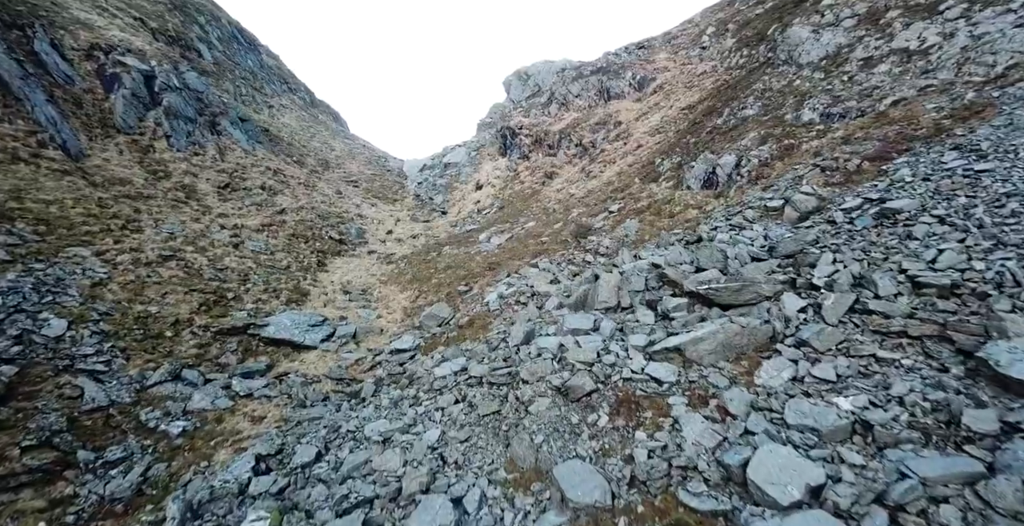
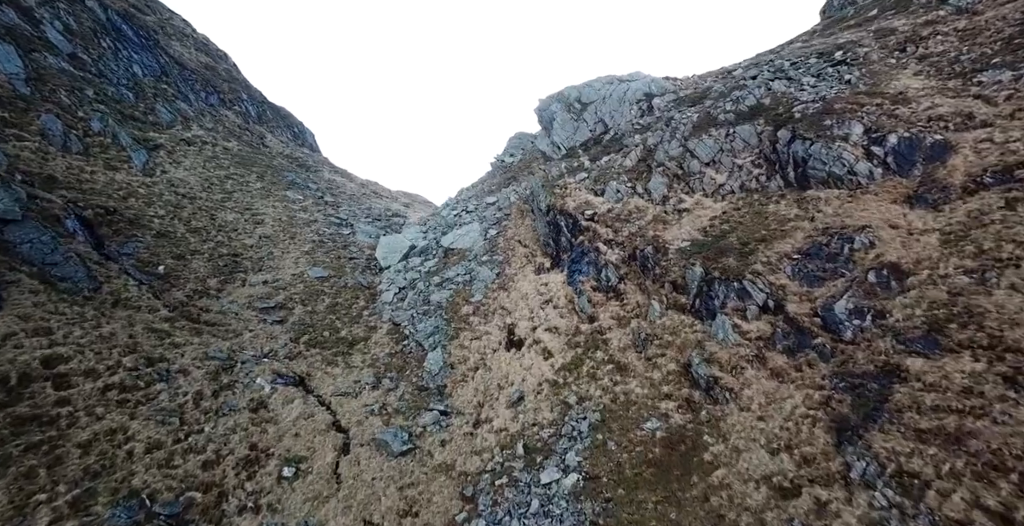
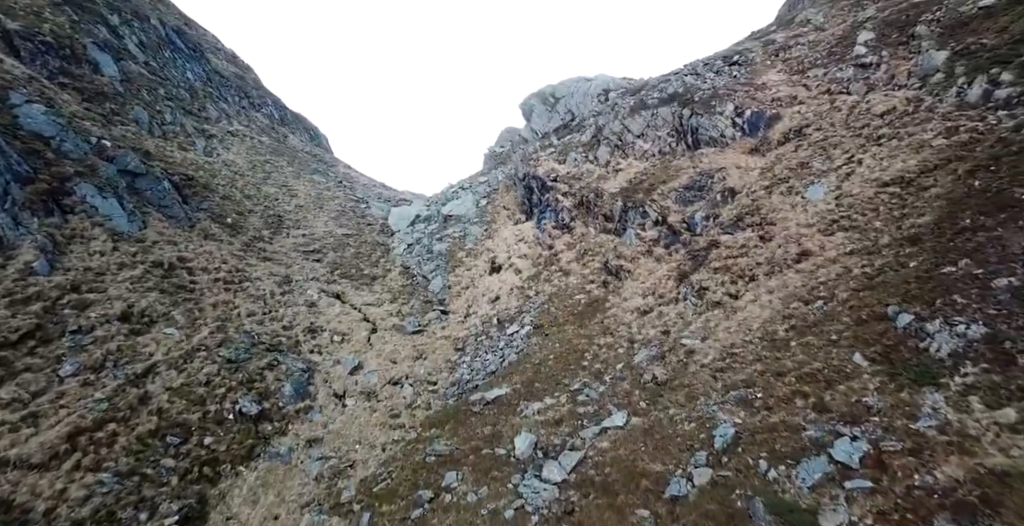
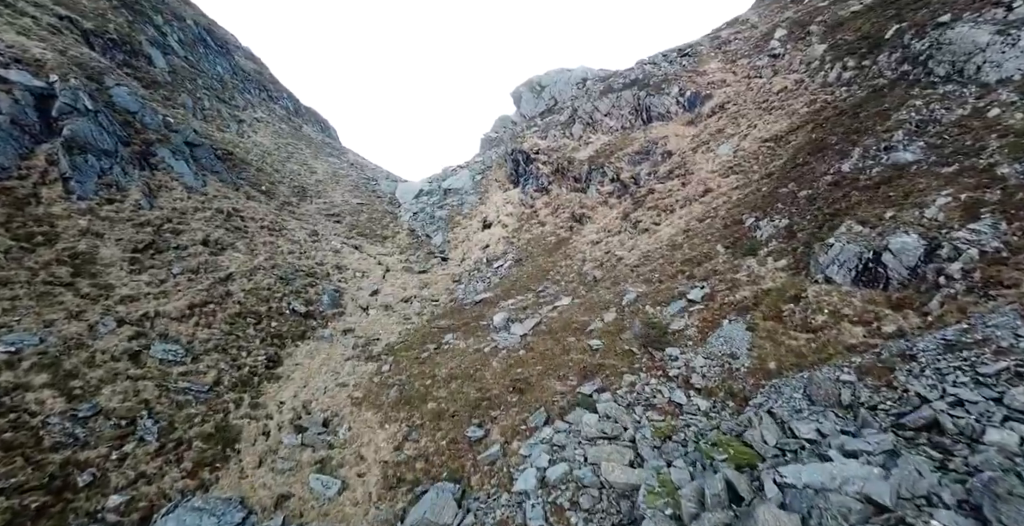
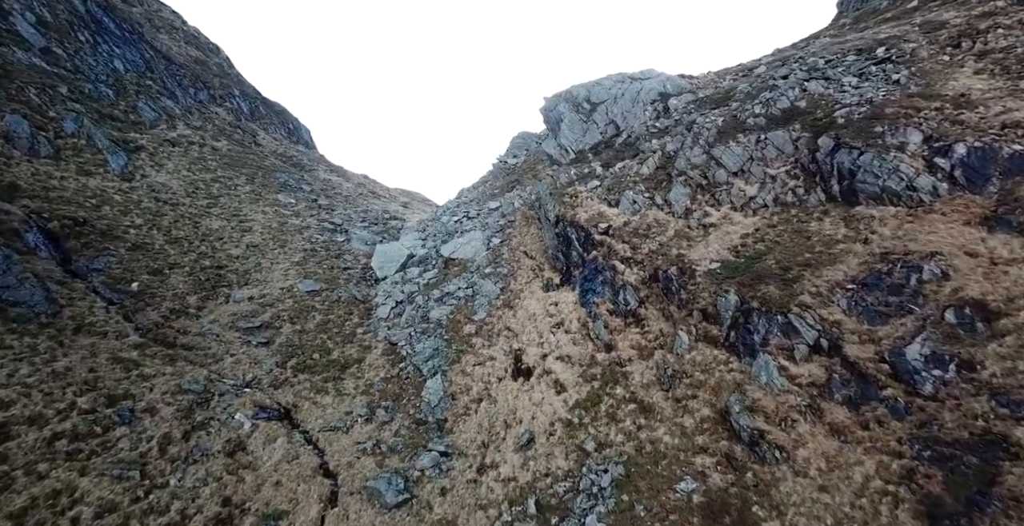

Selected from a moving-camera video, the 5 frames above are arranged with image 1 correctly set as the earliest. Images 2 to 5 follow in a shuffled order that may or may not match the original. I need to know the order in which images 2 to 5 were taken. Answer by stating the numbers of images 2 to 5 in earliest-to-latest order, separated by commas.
4, 3, 2, 5
